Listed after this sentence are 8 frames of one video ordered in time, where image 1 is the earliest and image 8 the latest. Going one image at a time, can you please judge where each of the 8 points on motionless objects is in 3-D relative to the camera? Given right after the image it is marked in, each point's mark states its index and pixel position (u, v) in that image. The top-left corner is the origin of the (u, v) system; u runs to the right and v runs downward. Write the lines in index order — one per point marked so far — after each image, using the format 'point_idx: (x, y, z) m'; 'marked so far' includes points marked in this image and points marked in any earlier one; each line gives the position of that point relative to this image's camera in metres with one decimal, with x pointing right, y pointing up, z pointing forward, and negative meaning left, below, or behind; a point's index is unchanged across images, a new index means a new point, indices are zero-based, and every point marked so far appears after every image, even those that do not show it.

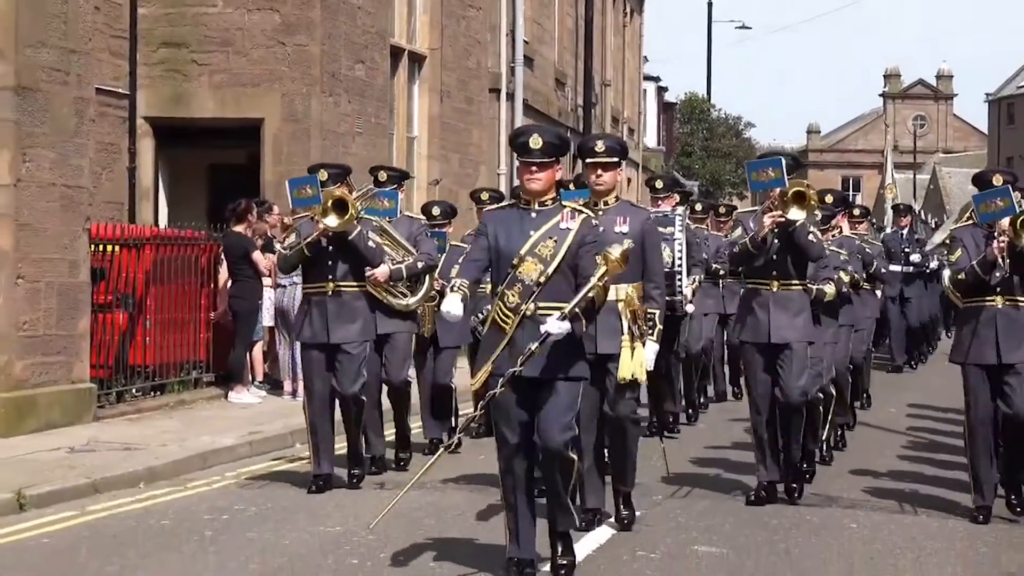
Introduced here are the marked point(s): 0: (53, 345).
0: (-2.8, -0.3, +10.2) m
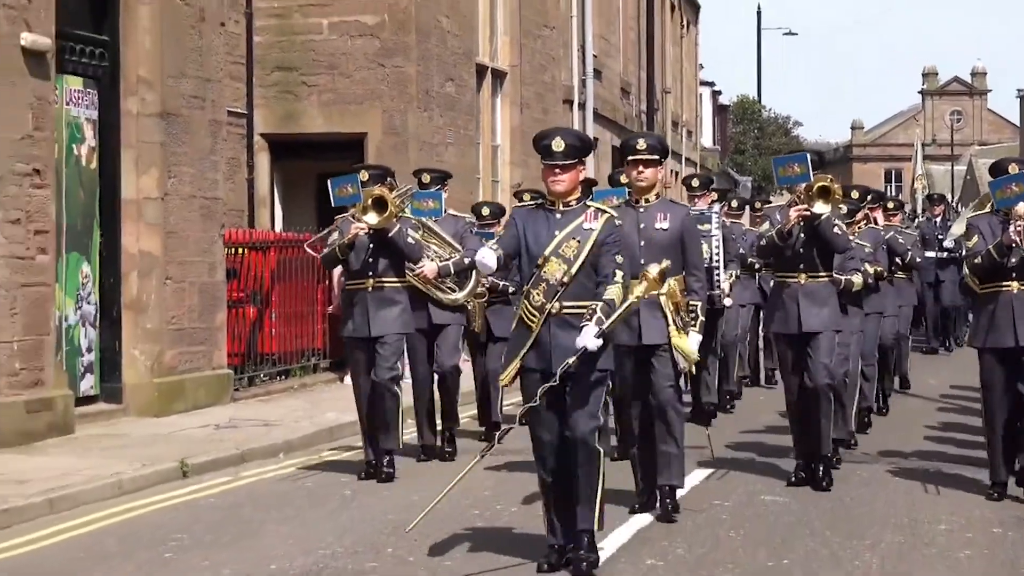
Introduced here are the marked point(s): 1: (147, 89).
0: (-2.2, -0.3, +11.6) m
1: (-2.6, +1.5, +12.4) m
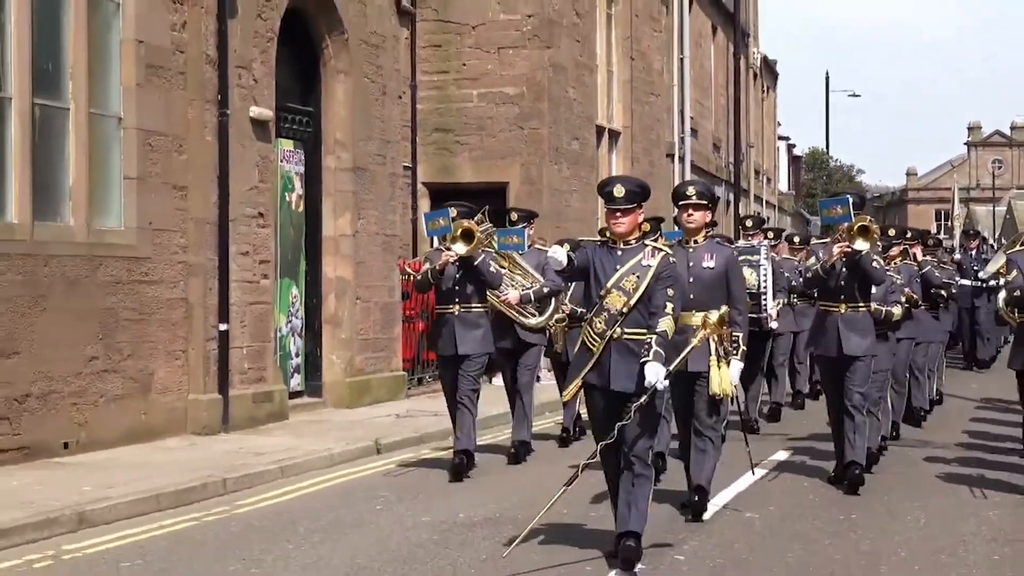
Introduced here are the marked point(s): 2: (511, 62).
0: (-1.2, -0.5, +14.5) m
1: (-1.6, +1.3, +15.3) m
2: (+0.1, +2.7, +20.3) m
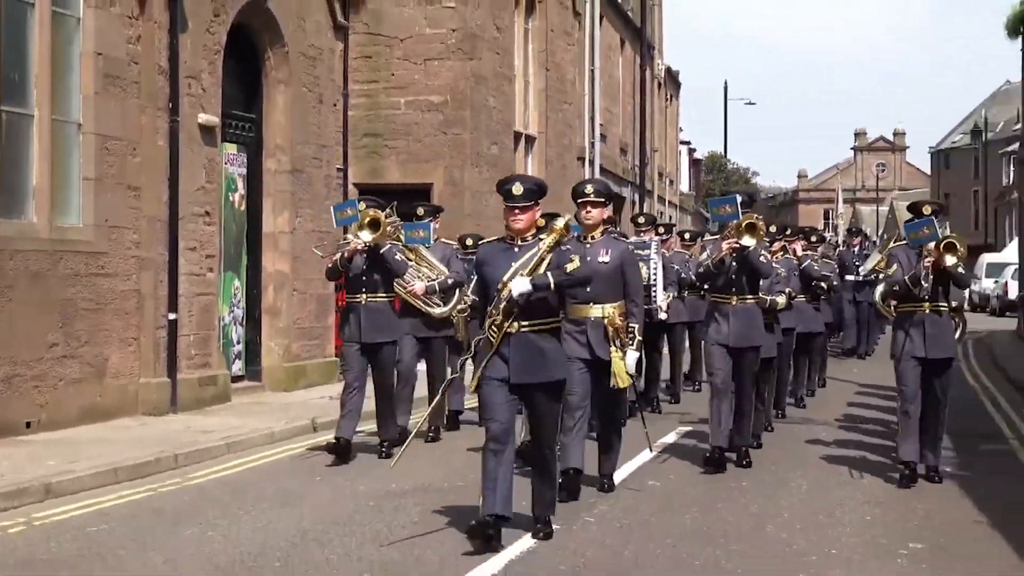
0: (-1.9, -0.4, +15.7) m
1: (-2.3, +1.4, +16.5) m
2: (-1.0, +2.9, +21.6) m
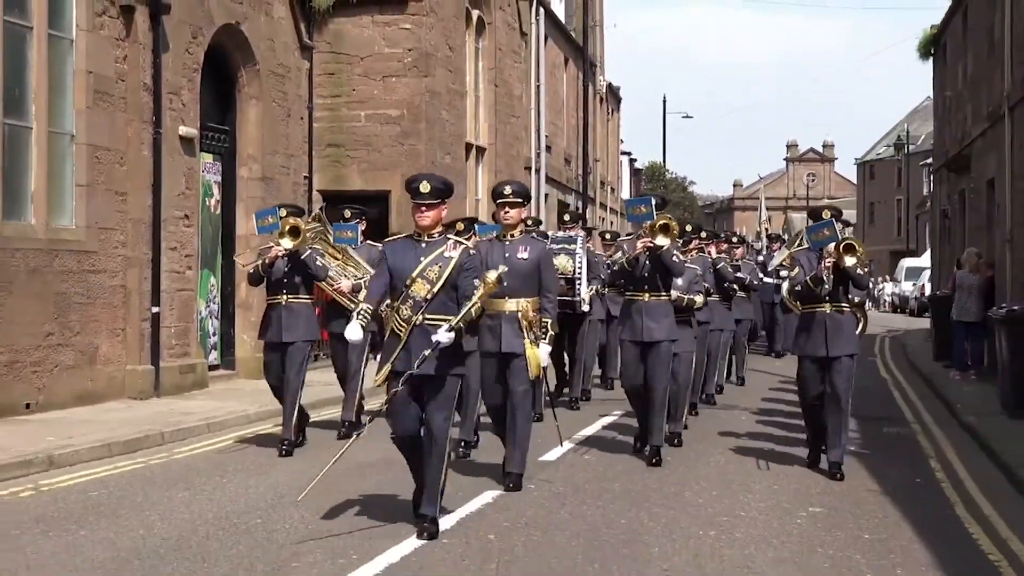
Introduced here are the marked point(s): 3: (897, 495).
0: (-2.4, -0.4, +17.2) m
1: (-2.9, +1.4, +18.0) m
2: (-1.7, +2.8, +23.1) m
3: (+2.6, -1.4, +11.2) m
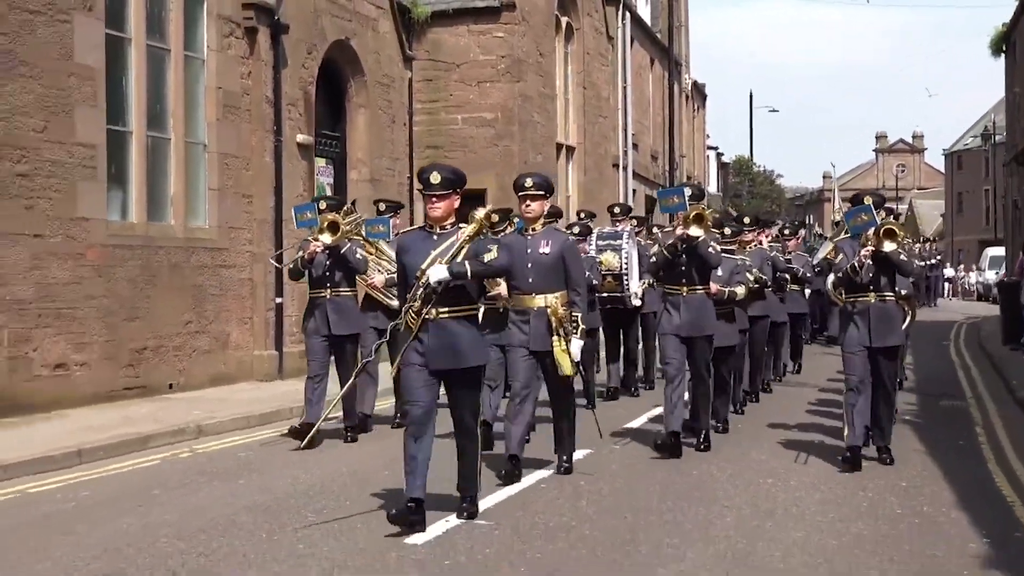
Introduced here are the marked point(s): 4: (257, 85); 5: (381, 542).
0: (-1.4, -0.3, +18.9) m
1: (-1.8, +1.5, +19.7) m
2: (-0.4, +3.0, +24.7) m
3: (+3.3, -1.3, +12.6) m
4: (-2.7, +2.2, +17.5) m
5: (-0.6, -1.2, +8.0) m
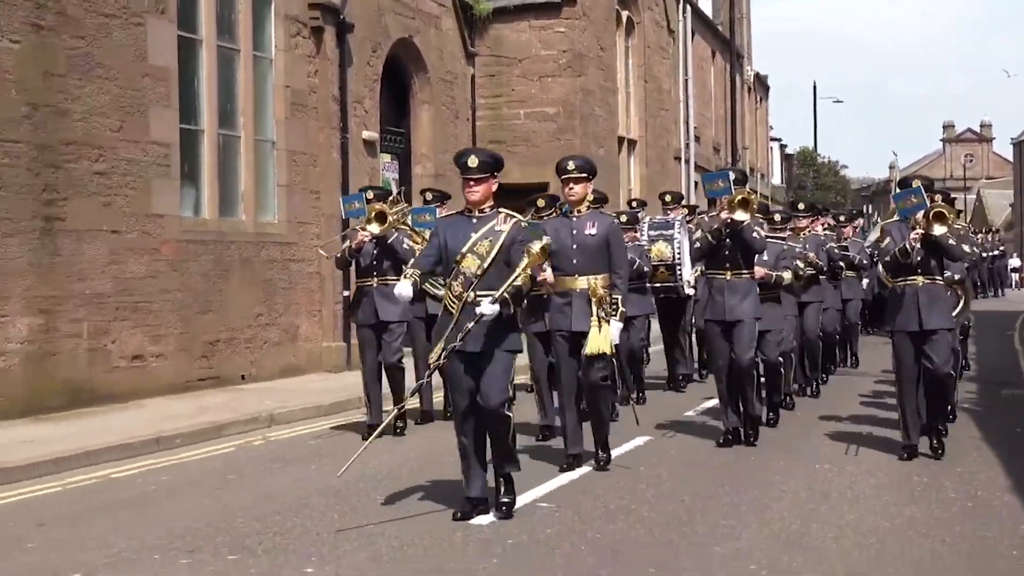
0: (-0.7, -0.2, +19.3) m
1: (-1.1, +1.6, +20.1) m
2: (+0.6, +3.1, +25.1) m
3: (+3.8, -1.2, +12.8) m
4: (-2.1, +2.3, +18.0) m
5: (-0.3, -1.2, +8.4) m
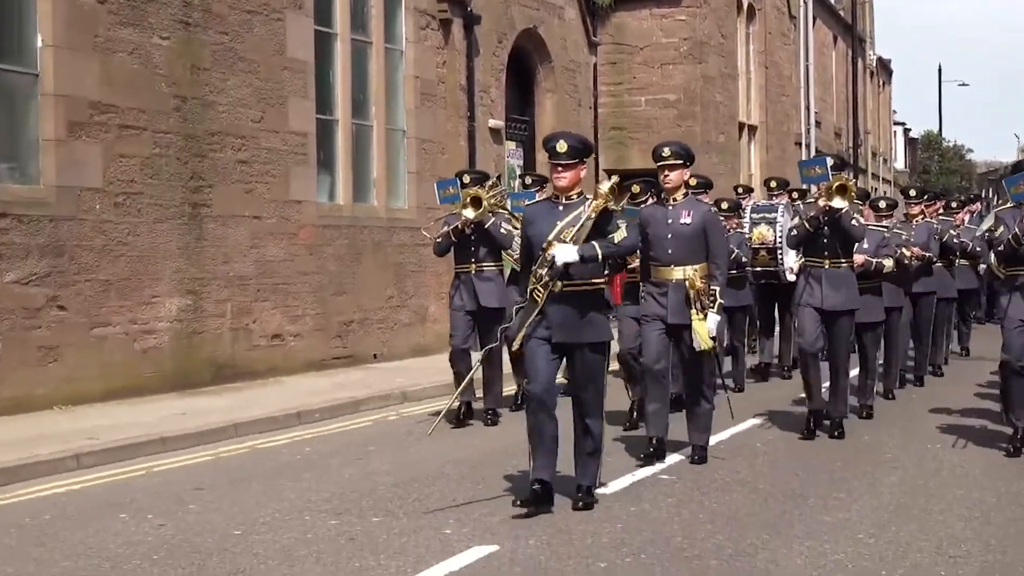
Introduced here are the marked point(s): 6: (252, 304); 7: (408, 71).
0: (+0.8, 0.0, +19.9) m
1: (+0.5, +1.8, +20.7) m
2: (+2.5, +3.3, +25.5) m
3: (+4.8, -1.1, +13.1) m
4: (-0.7, +2.4, +18.6) m
5: (+0.3, -1.1, +9.0) m
6: (-2.4, -0.1, +14.8) m
7: (-1.1, +2.4, +17.8) m
